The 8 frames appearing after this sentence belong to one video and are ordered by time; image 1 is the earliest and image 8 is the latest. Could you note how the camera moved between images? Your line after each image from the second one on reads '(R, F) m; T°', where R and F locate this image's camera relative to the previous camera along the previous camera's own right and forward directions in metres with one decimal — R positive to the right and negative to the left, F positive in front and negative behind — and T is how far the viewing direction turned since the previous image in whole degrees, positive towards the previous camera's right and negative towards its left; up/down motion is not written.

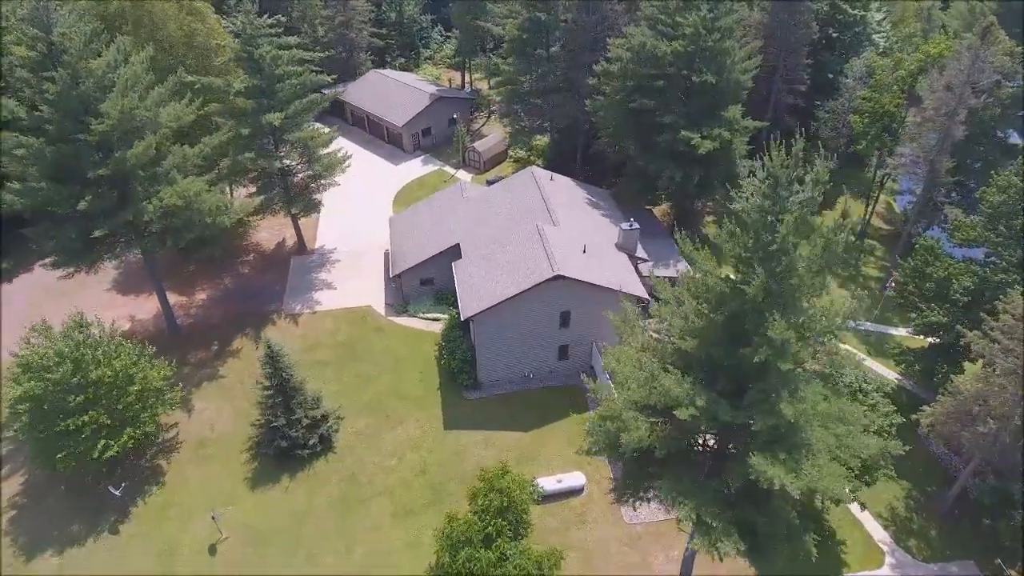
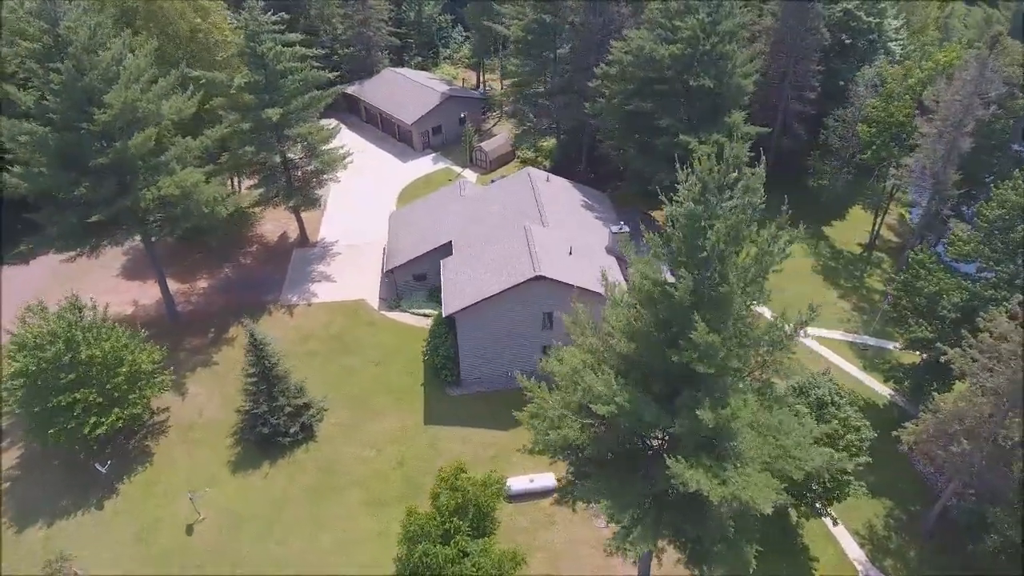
(+1.8, -0.1) m; -3°
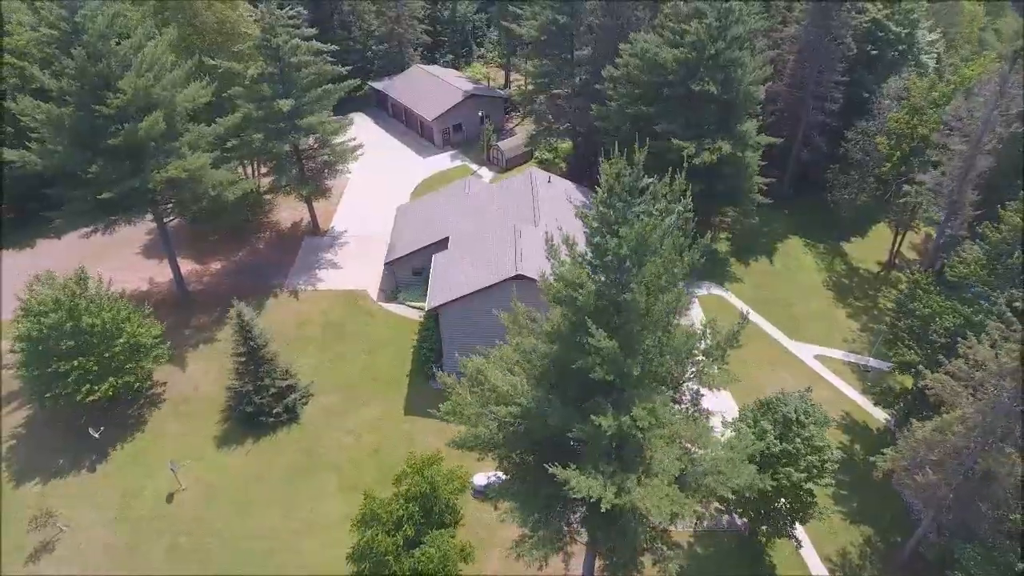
(+2.5, 0.0) m; -4°
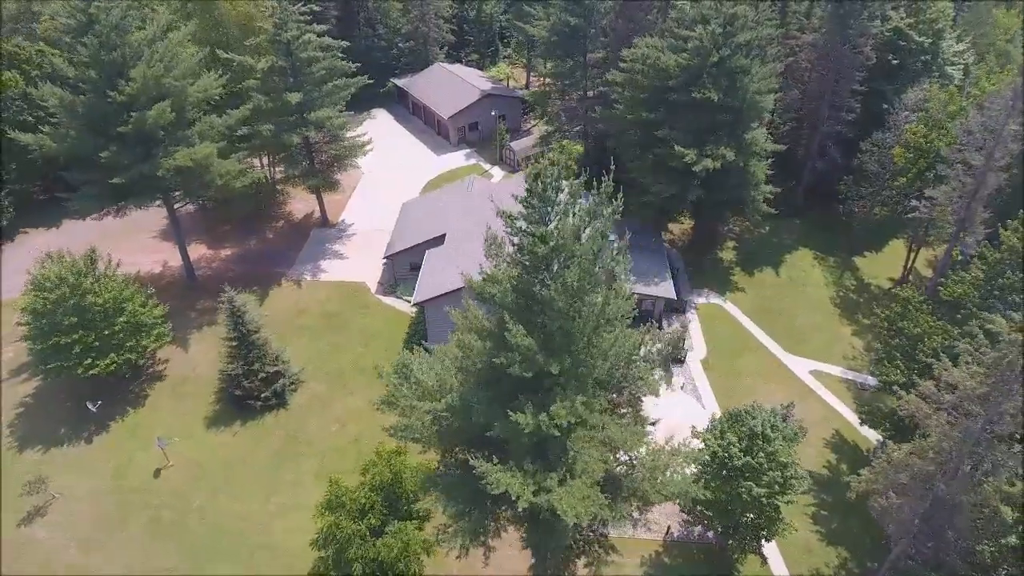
(+2.0, -0.1) m; -3°
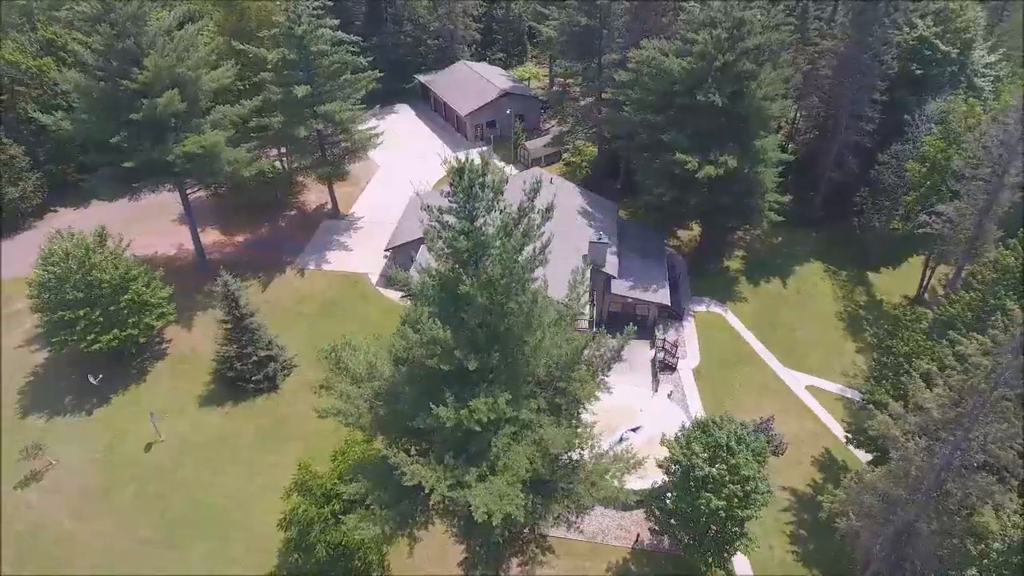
(+2.0, 0.0) m; -3°
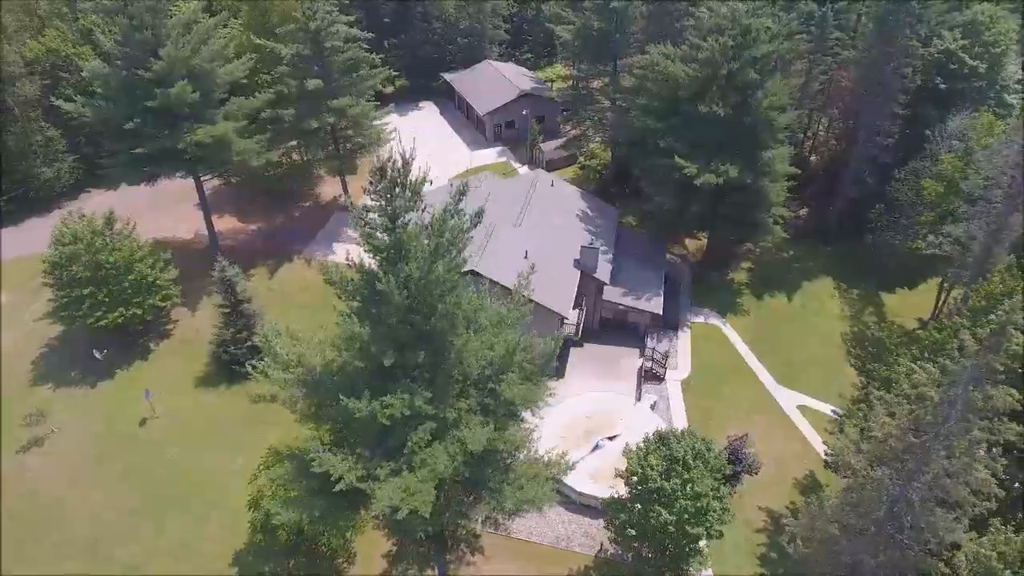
(+2.2, 0.0) m; -4°
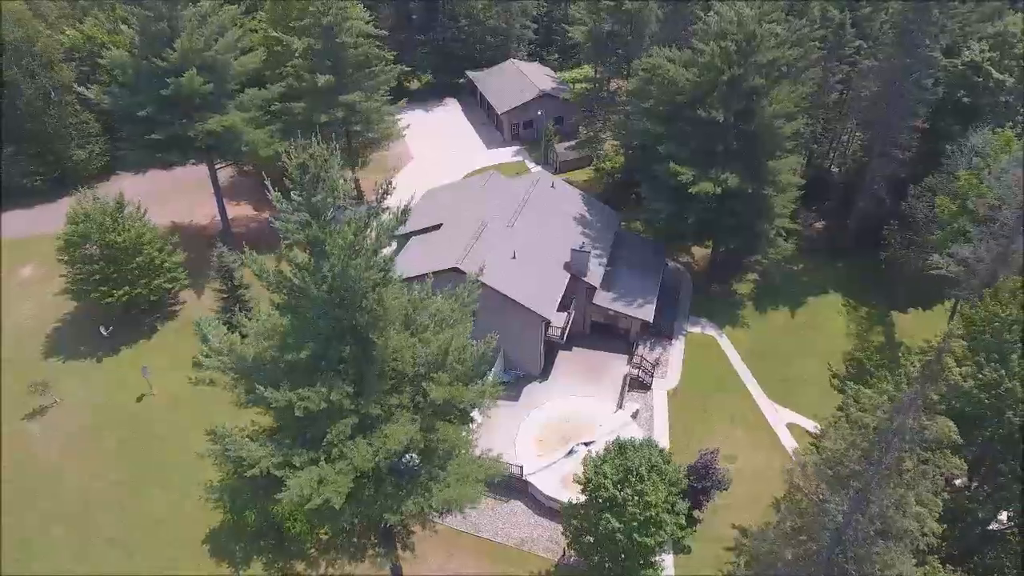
(+2.2, +0.1) m; -4°
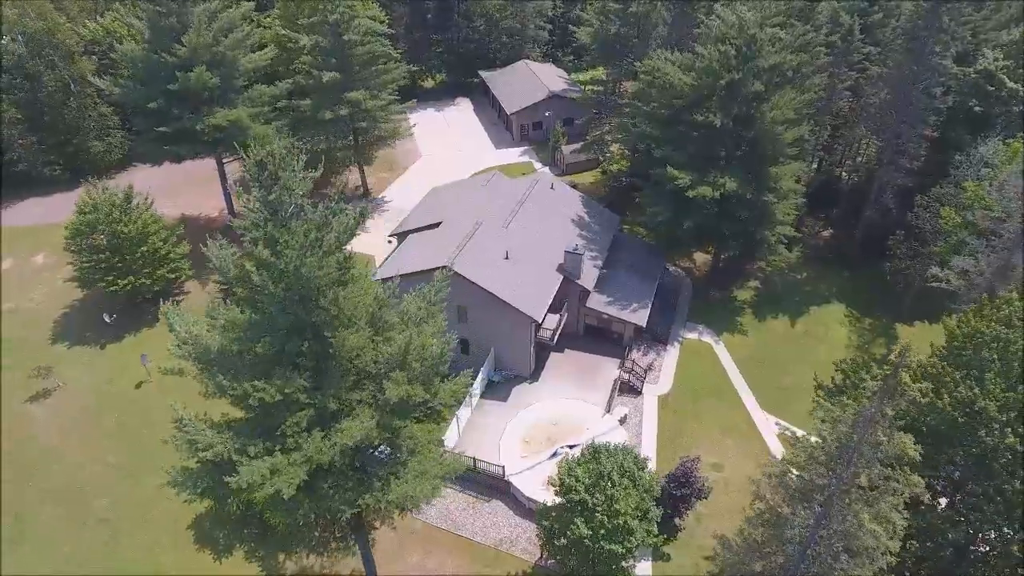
(+1.3, 0.0) m; -2°
